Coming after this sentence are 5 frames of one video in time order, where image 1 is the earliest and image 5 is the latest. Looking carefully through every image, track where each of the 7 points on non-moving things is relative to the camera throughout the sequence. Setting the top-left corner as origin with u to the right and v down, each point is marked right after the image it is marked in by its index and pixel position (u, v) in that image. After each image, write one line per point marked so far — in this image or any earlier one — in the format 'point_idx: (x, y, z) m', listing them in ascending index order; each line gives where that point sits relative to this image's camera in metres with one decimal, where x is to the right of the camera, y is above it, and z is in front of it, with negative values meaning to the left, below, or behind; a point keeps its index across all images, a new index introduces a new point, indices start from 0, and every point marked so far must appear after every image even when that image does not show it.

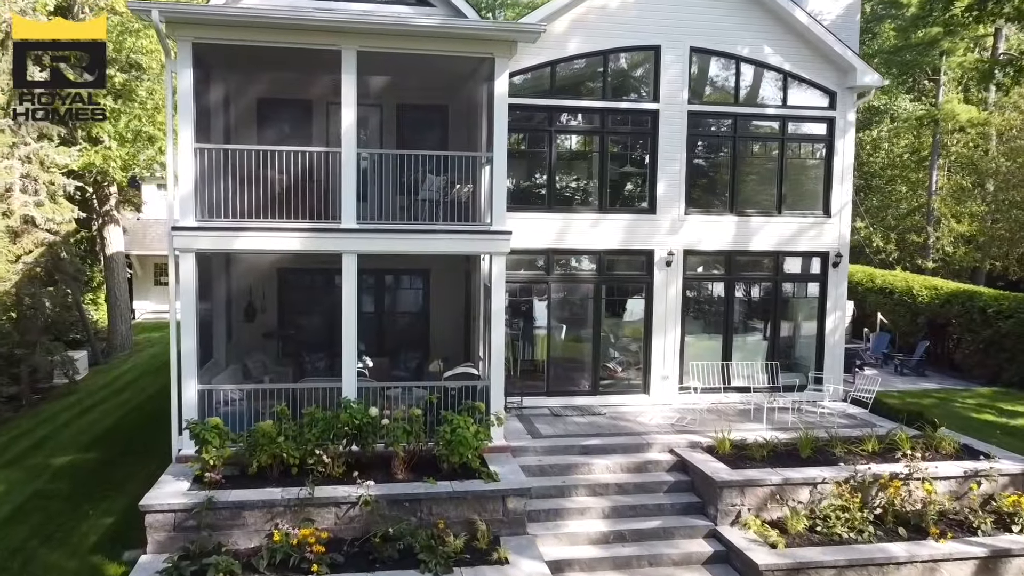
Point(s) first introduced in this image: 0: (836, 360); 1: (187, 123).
0: (+5.6, -1.3, +14.2) m
1: (-4.0, +2.0, +10.1) m
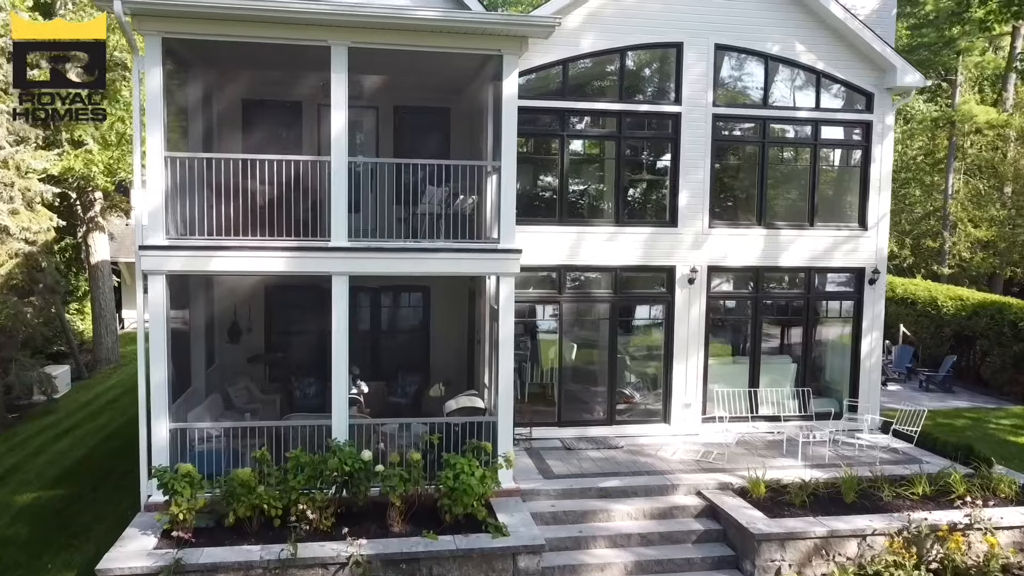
0: (+5.8, -1.6, +13.1) m
1: (-3.9, +1.8, +8.9) m
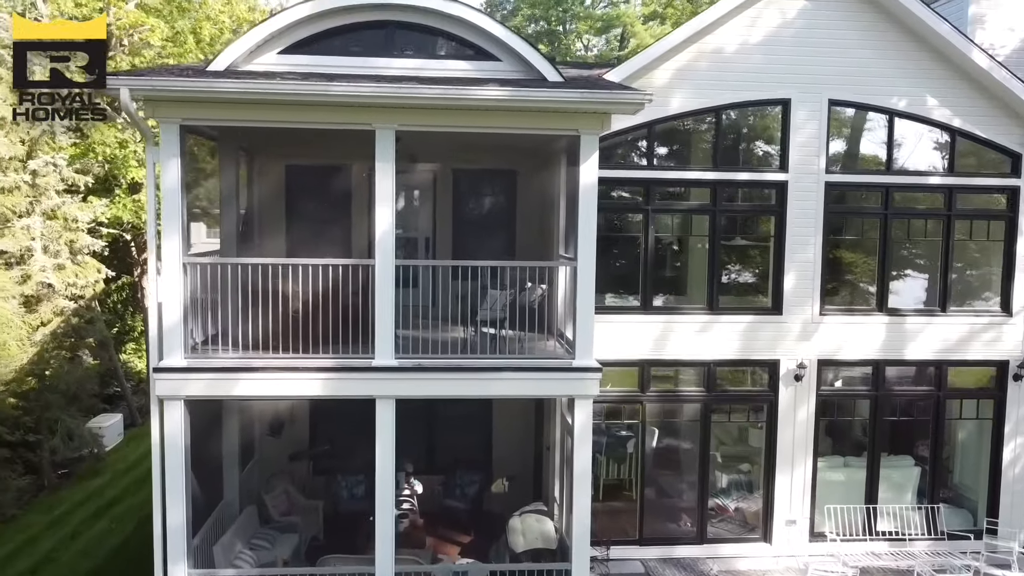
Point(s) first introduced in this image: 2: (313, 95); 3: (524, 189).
0: (+6.8, -2.9, +11.0) m
1: (-3.2, +0.5, +7.6) m
2: (-1.8, +1.7, +7.3) m
3: (+0.2, +1.4, +11.7) m
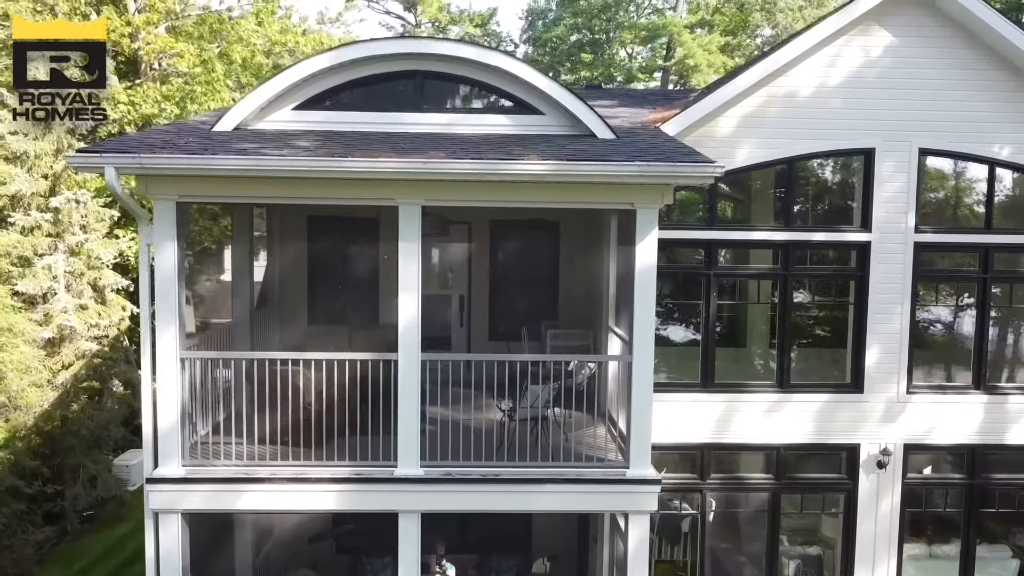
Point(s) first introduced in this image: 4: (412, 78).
0: (+7.3, -3.7, +9.5) m
1: (-2.8, -0.3, +6.7) m
2: (-1.4, +0.9, +6.3) m
3: (+0.7, +0.6, +10.6) m
4: (-1.0, +2.0, +7.9) m
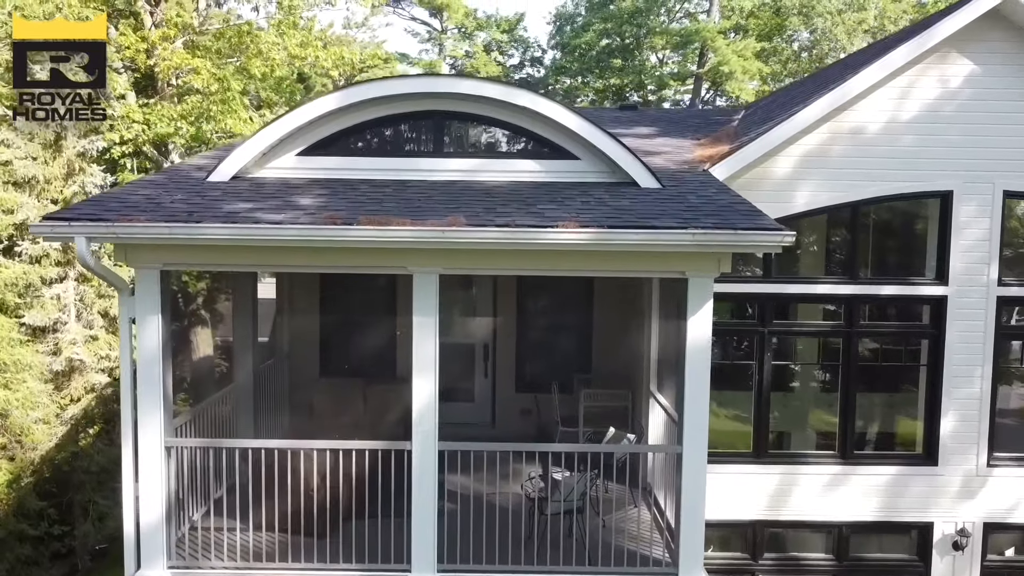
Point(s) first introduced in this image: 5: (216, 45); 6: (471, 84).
0: (+7.6, -4.3, +8.4) m
1: (-2.6, -0.8, +5.9) m
2: (-1.2, +0.3, +5.5) m
3: (+1.1, 0.0, +9.7) m
4: (-0.7, +1.5, +7.0) m
5: (-6.8, +5.6, +18.9) m
6: (-0.3, +1.7, +6.7) m
